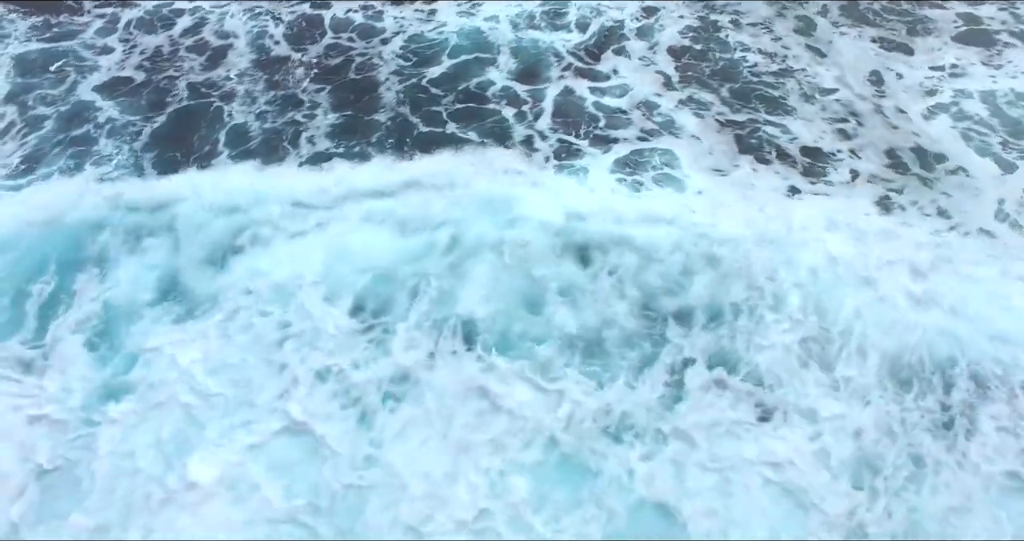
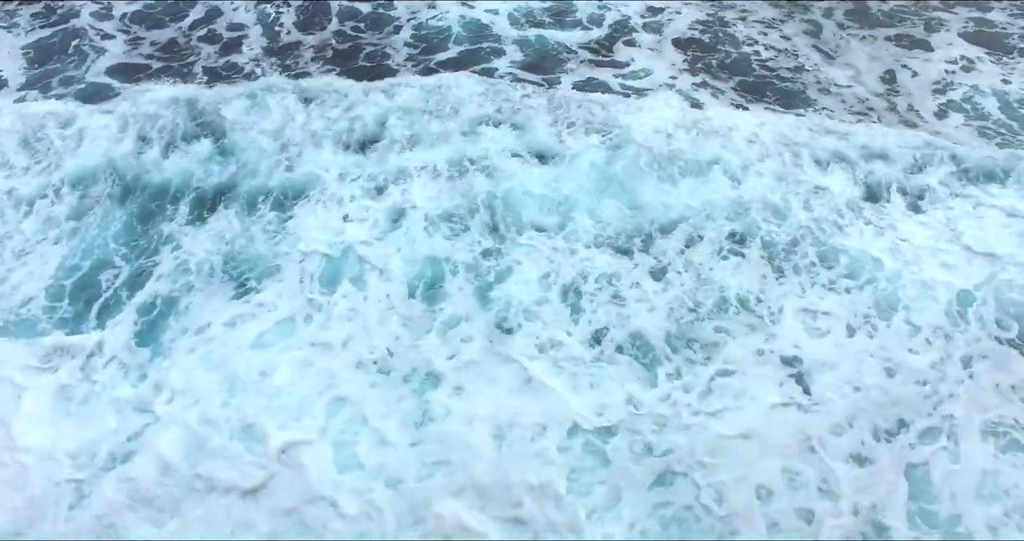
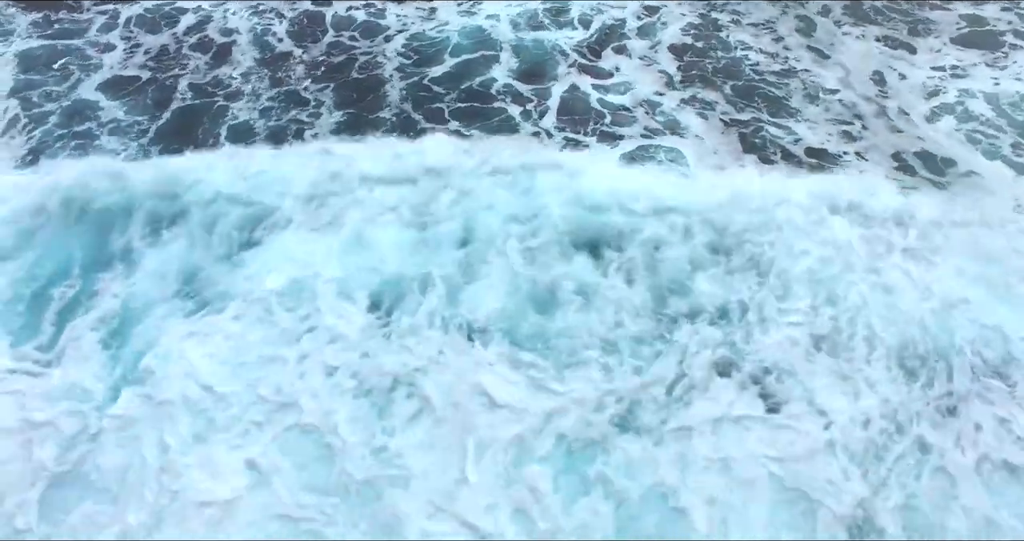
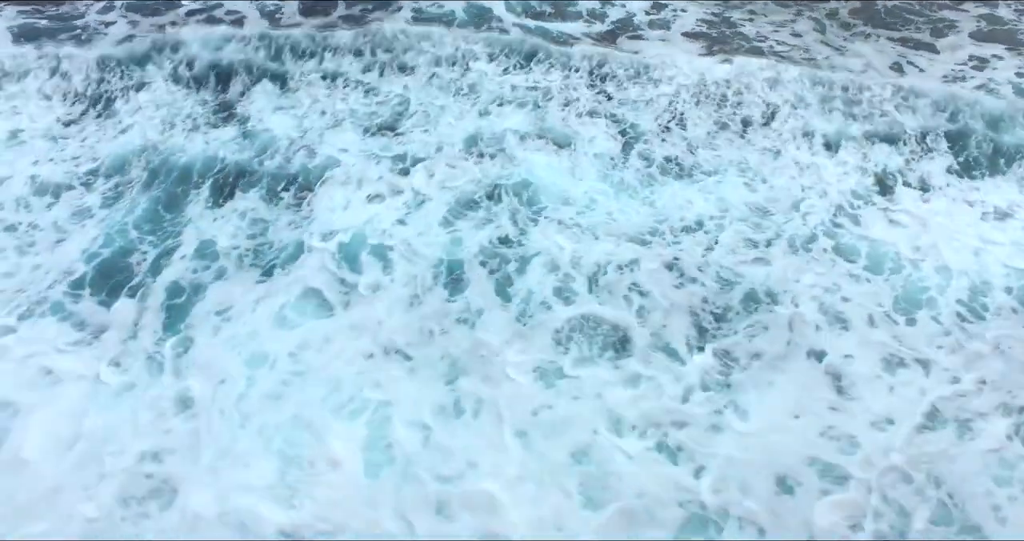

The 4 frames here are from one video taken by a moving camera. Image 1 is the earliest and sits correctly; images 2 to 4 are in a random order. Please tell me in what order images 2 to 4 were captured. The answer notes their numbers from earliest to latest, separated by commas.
3, 2, 4
